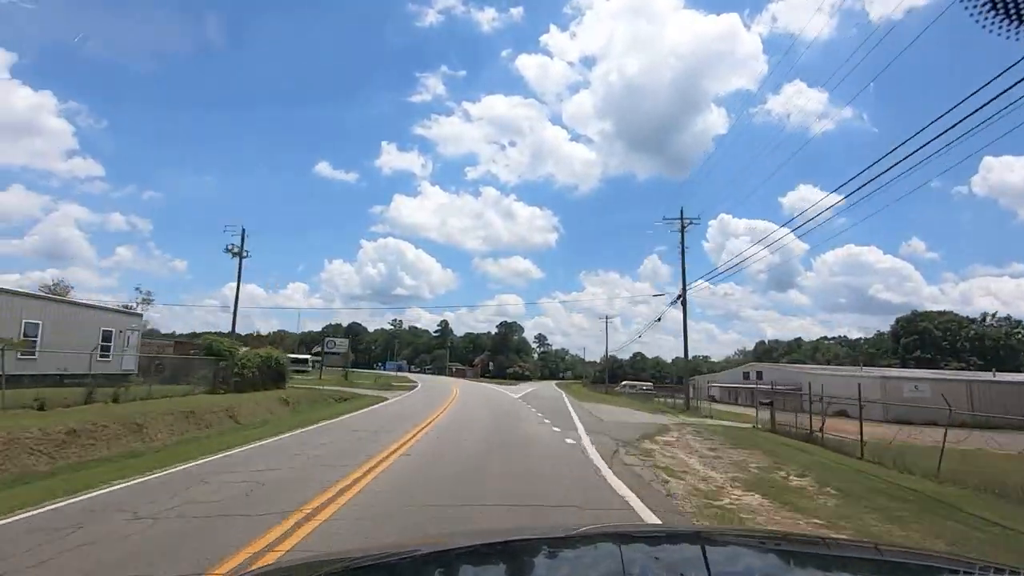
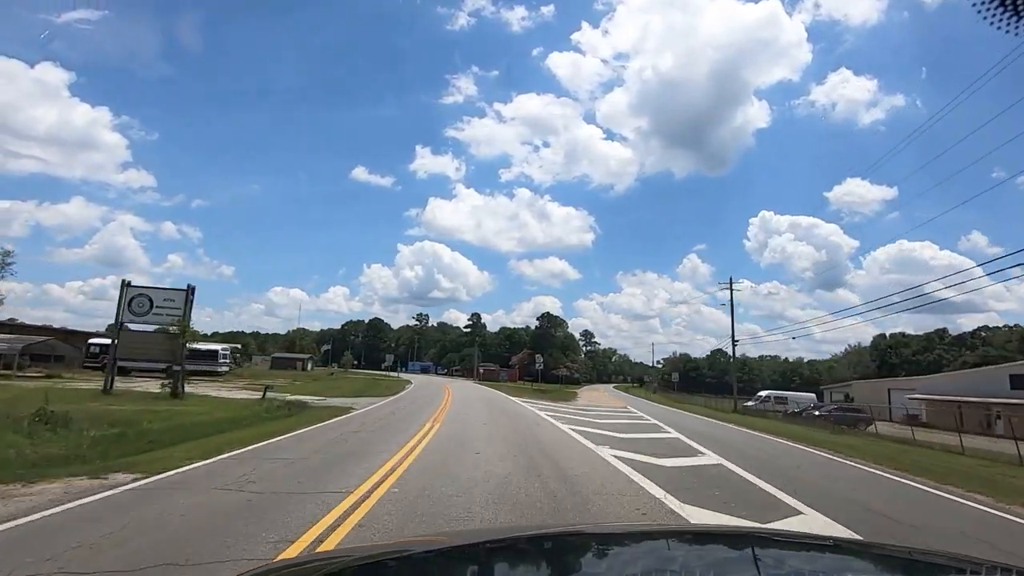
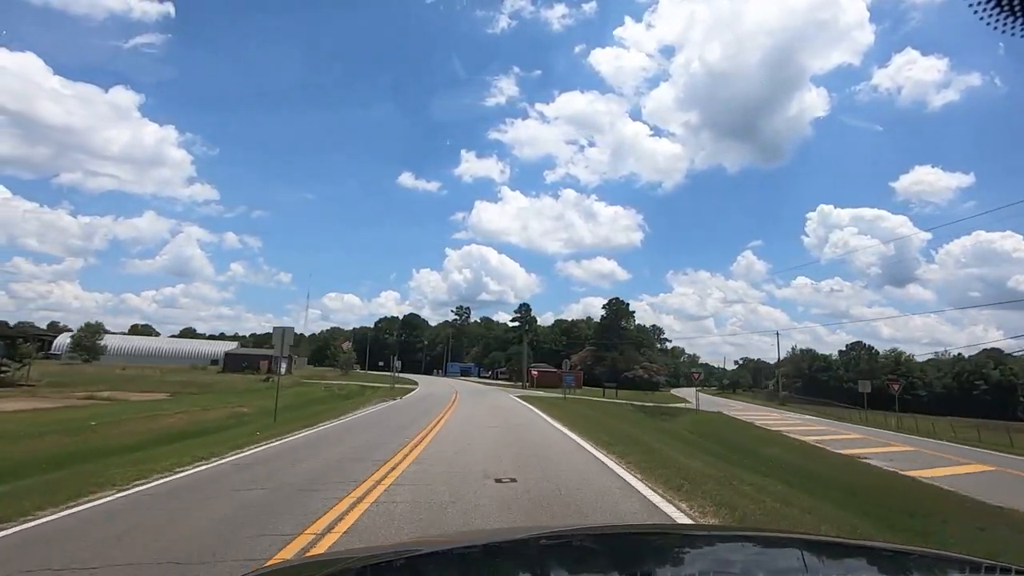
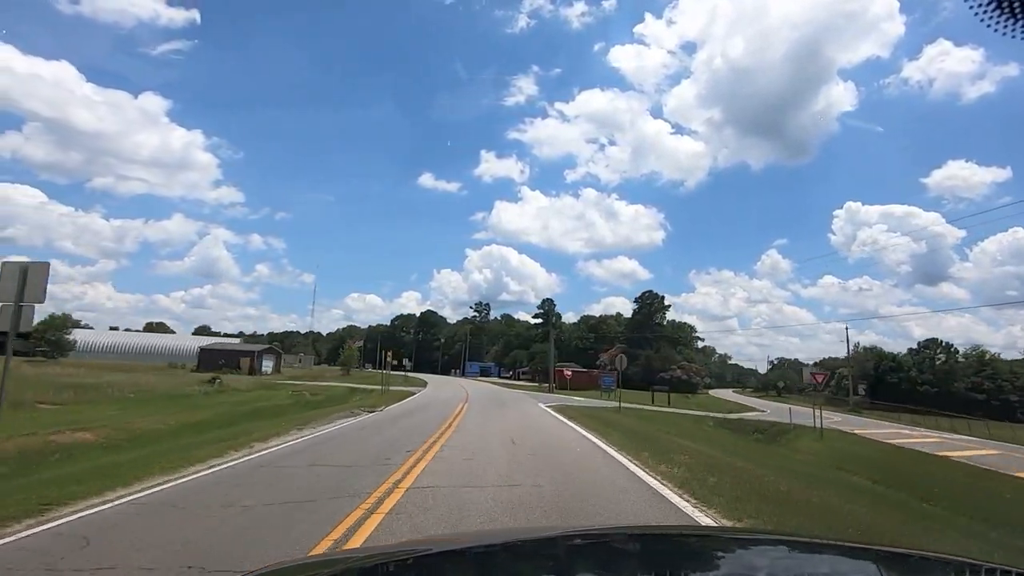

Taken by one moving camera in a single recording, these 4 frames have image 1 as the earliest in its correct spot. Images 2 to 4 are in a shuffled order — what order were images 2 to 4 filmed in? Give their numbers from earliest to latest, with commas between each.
2, 3, 4
